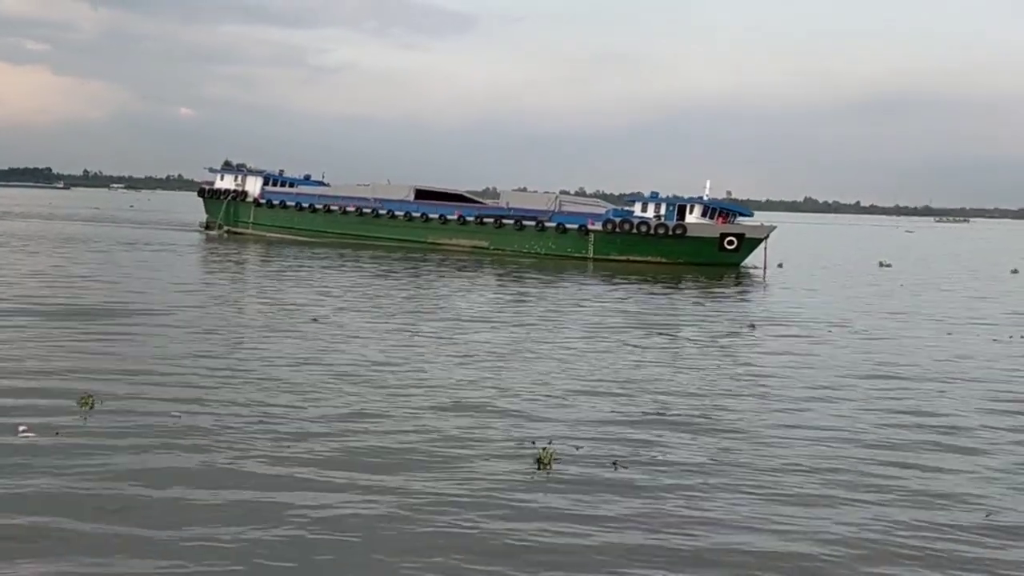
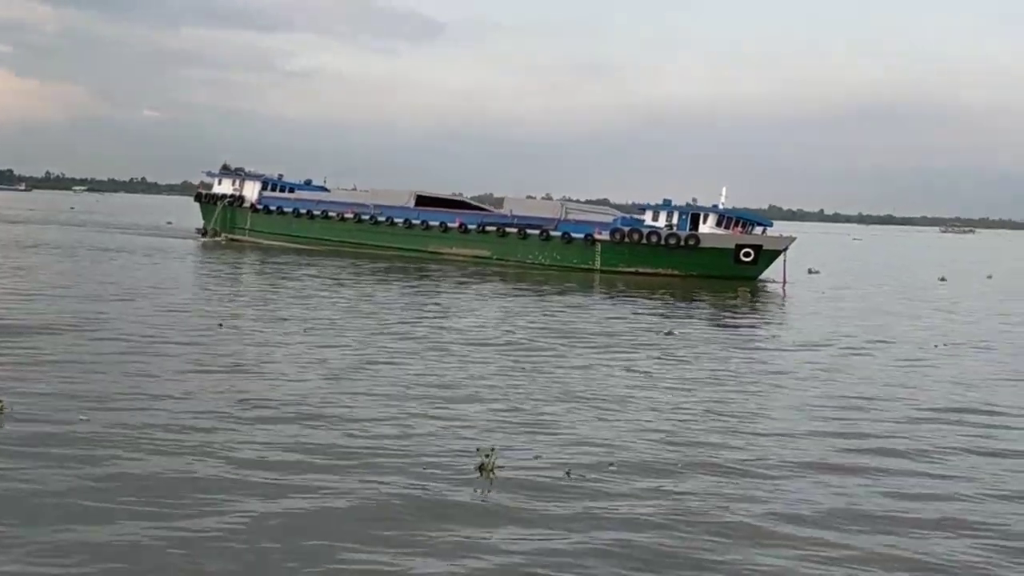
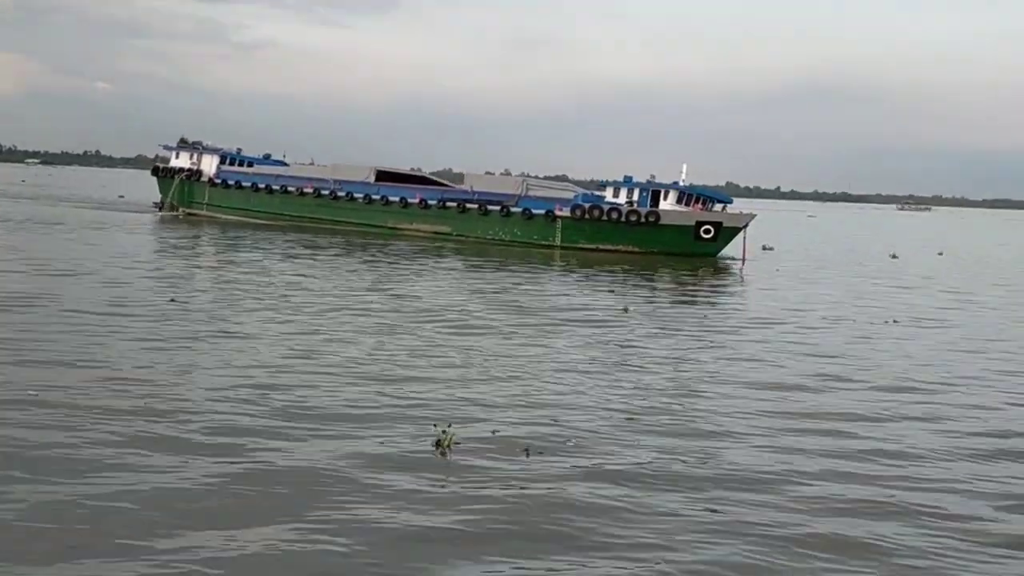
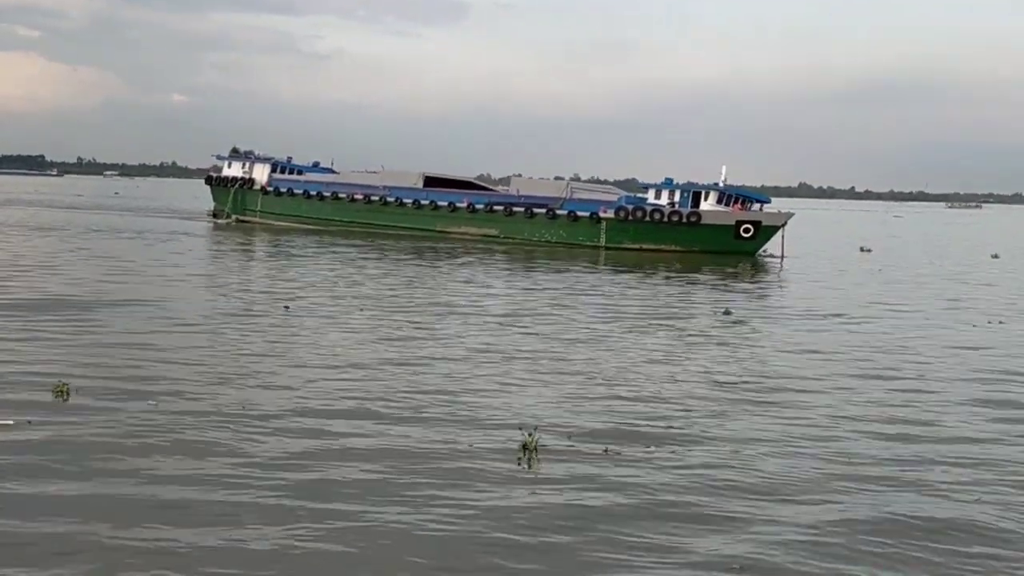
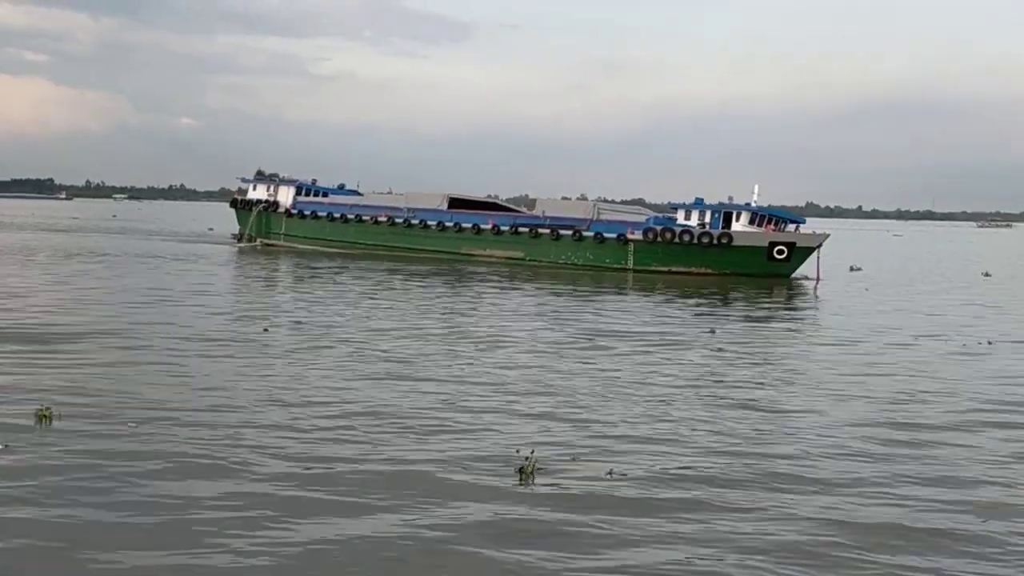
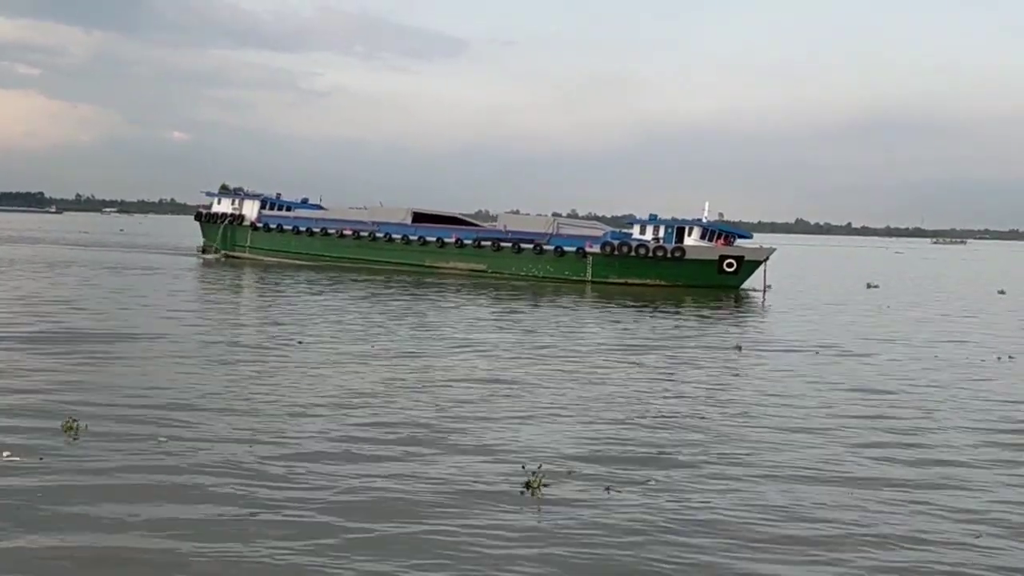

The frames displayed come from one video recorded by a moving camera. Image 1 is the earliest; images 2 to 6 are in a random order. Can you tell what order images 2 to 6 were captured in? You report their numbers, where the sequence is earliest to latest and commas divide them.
6, 4, 5, 2, 3
